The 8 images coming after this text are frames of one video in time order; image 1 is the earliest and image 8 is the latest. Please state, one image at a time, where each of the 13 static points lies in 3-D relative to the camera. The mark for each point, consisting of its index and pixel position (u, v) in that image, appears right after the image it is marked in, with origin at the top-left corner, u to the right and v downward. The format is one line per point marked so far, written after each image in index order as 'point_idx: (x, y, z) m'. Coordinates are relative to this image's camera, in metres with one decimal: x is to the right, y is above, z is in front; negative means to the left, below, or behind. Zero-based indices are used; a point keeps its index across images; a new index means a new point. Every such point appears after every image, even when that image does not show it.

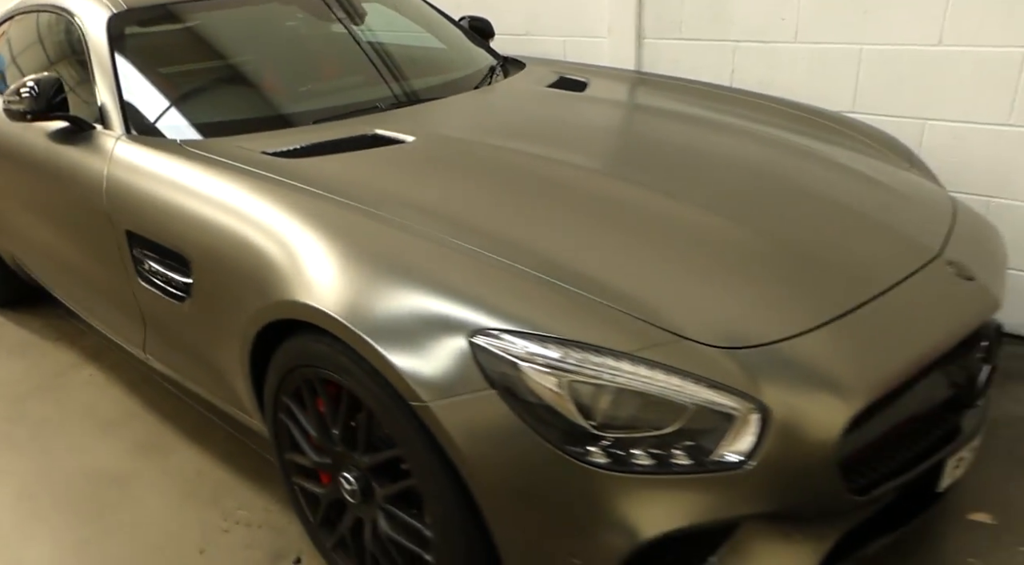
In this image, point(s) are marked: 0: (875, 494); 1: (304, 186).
0: (+0.6, -0.3, +1.2) m
1: (-0.4, +0.2, +1.5) m
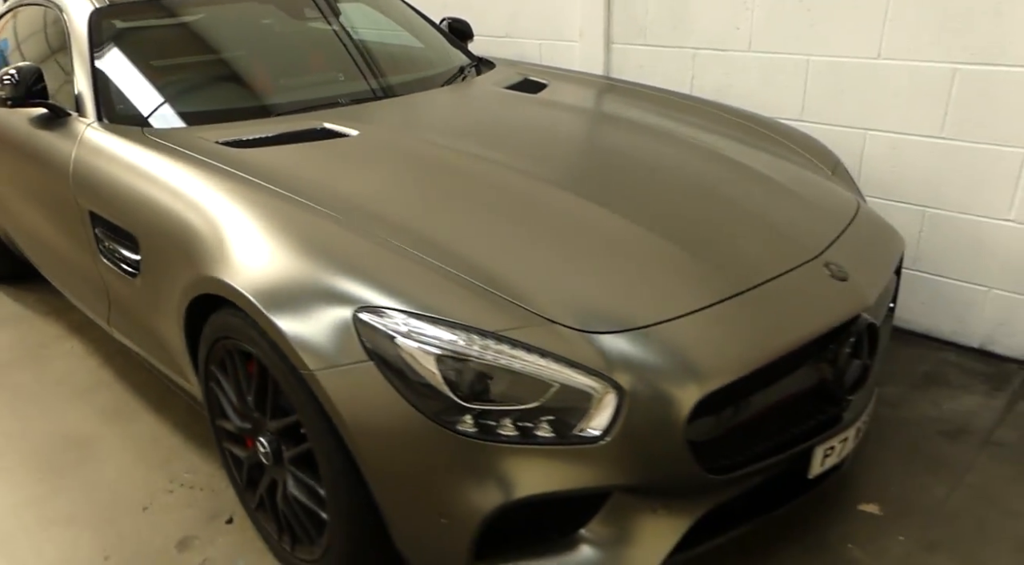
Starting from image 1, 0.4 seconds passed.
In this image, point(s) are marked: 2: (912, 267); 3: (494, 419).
0: (+0.4, -0.3, +1.3) m
1: (-0.6, +0.2, +1.7) m
2: (+1.2, 0.0, +2.3) m
3: (0.0, -0.2, +1.2) m
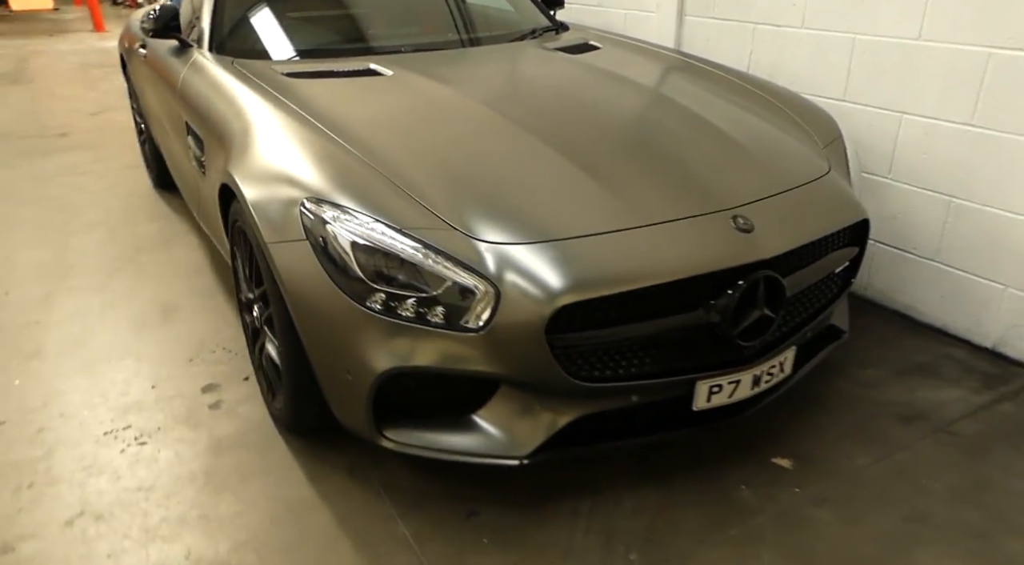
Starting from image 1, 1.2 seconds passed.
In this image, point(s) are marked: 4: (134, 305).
0: (+0.2, -0.2, +1.5) m
1: (-0.6, +0.5, +2.0) m
2: (+1.2, +0.1, +2.2) m
3: (-0.2, 0.0, +1.5) m
4: (-1.3, -0.1, +2.6) m
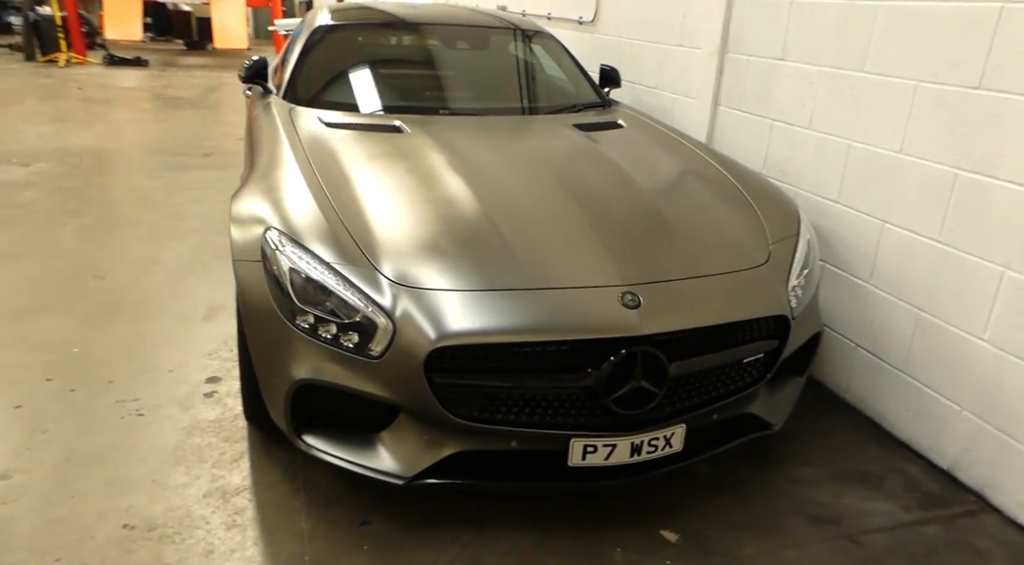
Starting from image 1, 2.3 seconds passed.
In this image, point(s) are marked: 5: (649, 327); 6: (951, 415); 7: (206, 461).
0: (-0.1, -0.3, +1.6) m
1: (-0.6, +0.4, +2.4) m
2: (+1.1, -0.3, +2.2) m
3: (-0.4, -0.1, +1.7) m
4: (-1.3, -0.1, +3.0) m
5: (+0.3, -0.1, +1.6) m
6: (+1.2, -0.4, +2.0) m
7: (-0.8, -0.5, +2.0) m
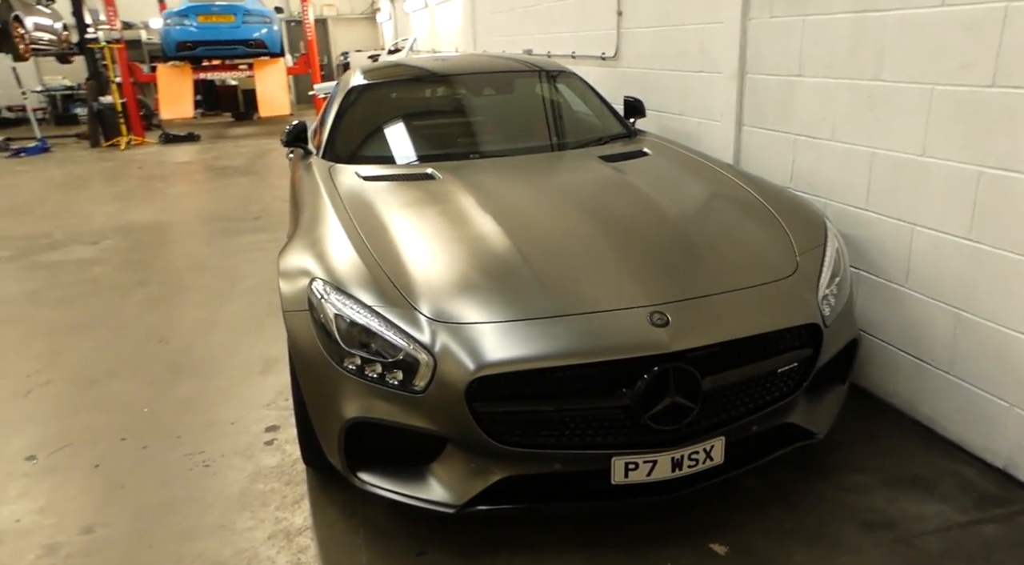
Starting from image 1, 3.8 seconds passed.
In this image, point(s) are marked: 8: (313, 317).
0: (0.0, -0.4, +1.7) m
1: (-0.6, +0.3, +2.5) m
2: (+1.3, -0.3, +2.2) m
3: (-0.4, -0.2, +1.8) m
4: (-1.1, -0.3, +3.2) m
5: (+0.4, -0.1, +1.7) m
6: (+1.3, -0.3, +2.0) m
7: (-0.7, -0.6, +2.1) m
8: (-0.5, -0.1, +1.9) m
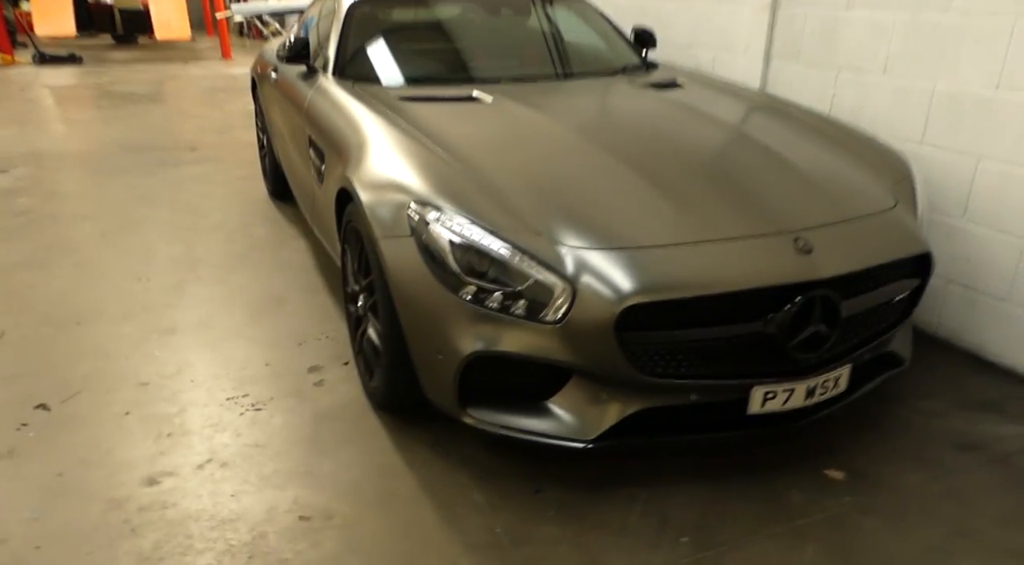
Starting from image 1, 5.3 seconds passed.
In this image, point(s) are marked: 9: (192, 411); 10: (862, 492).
0: (+0.3, -0.2, +1.6) m
1: (-0.4, +0.5, +2.3) m
2: (+1.5, -0.1, +2.3) m
3: (-0.1, 0.0, +1.7) m
4: (-1.0, -0.1, +2.9) m
5: (+0.7, 0.0, +1.7) m
6: (+1.6, -0.2, +2.1) m
7: (-0.4, -0.4, +1.9) m
8: (-0.2, +0.1, +1.8) m
9: (-0.9, -0.4, +2.1) m
10: (+0.8, -0.5, +1.8) m
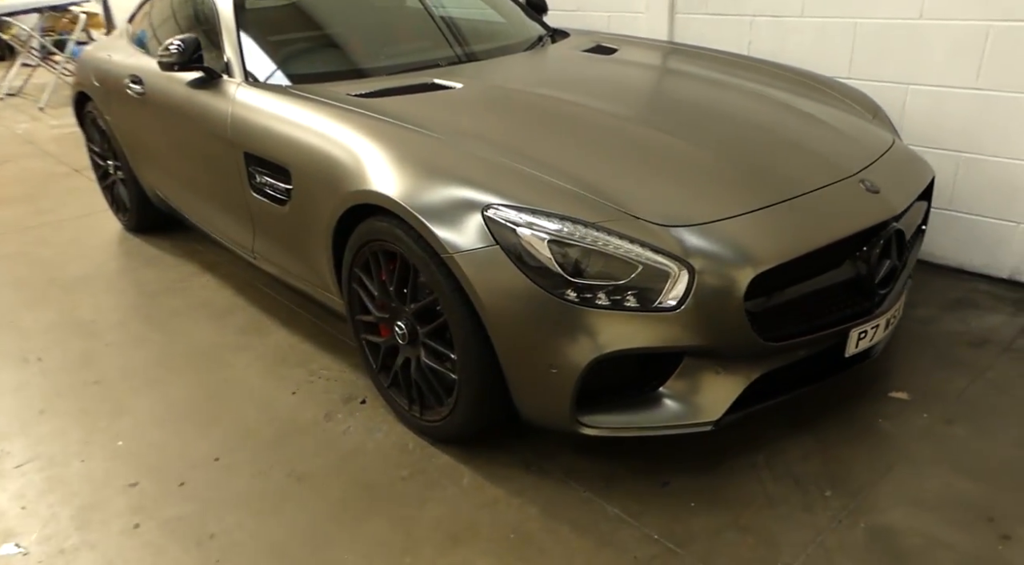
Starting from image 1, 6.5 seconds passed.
0: (+0.6, -0.1, +1.6) m
1: (-0.4, +0.4, +2.0) m
2: (+1.5, +0.3, +2.5) m
3: (+0.2, 0.0, +1.6) m
4: (-1.1, -0.2, +2.5) m
5: (+0.9, +0.2, +1.7) m
6: (+1.6, +0.2, +2.4) m
7: (-0.2, -0.5, +1.7) m
8: (0.0, +0.1, +1.6) m
9: (-0.7, -0.5, +1.8) m
10: (+1.1, -0.3, +1.9) m
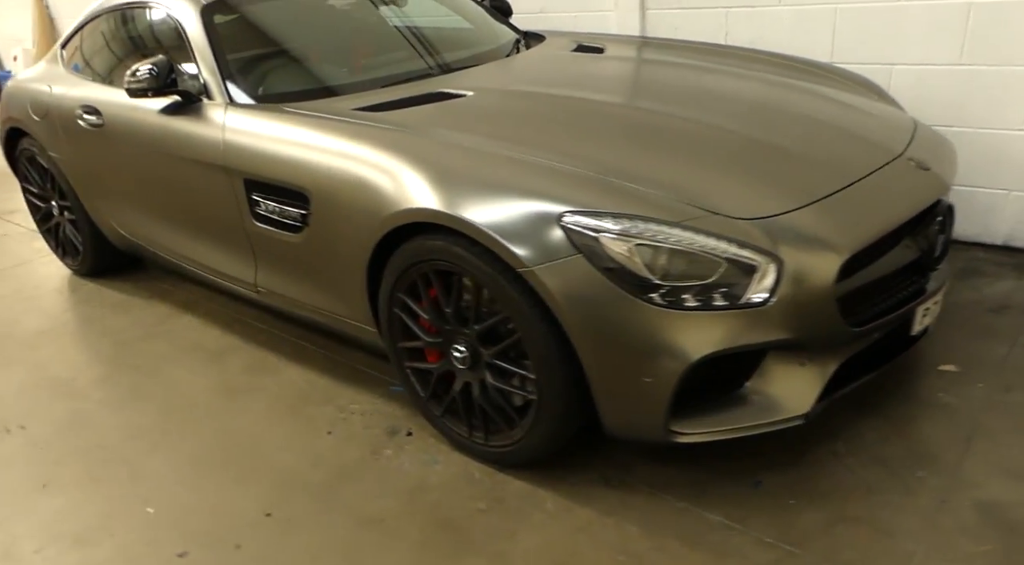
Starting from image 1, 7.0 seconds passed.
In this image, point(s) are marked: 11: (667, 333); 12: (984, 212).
0: (+0.7, -0.1, +1.6) m
1: (-0.3, +0.4, +1.9) m
2: (+1.5, +0.4, +2.6) m
3: (+0.3, 0.0, +1.5) m
4: (-1.0, -0.3, +2.3) m
5: (+1.0, +0.2, +1.8) m
6: (+1.6, +0.3, +2.5) m
7: (0.0, -0.5, +1.6) m
8: (+0.1, 0.0, +1.5) m
9: (-0.5, -0.6, +1.6) m
10: (+1.2, -0.2, +1.9) m
11: (+0.3, -0.1, +1.5) m
12: (+1.6, +0.2, +2.6) m
